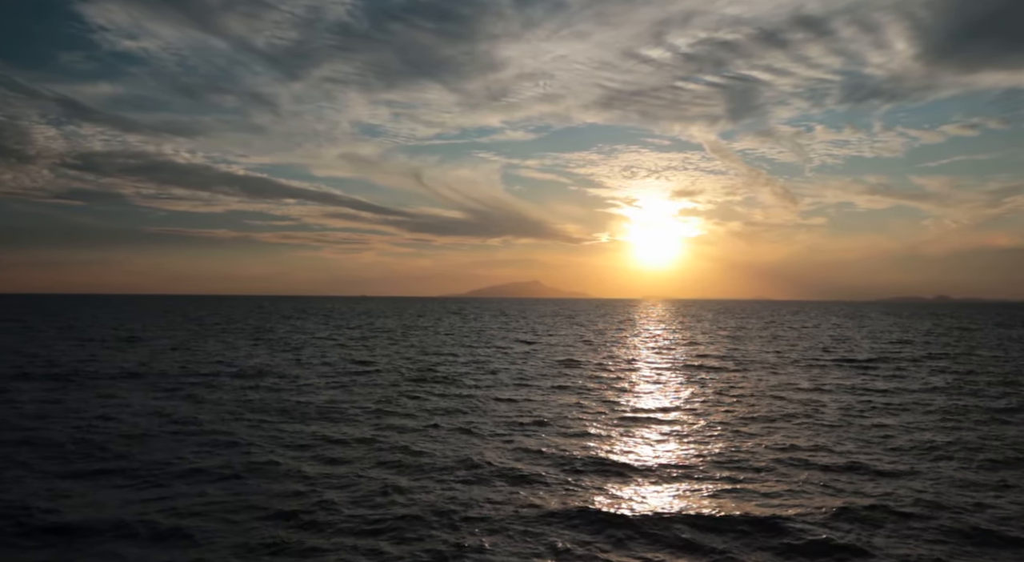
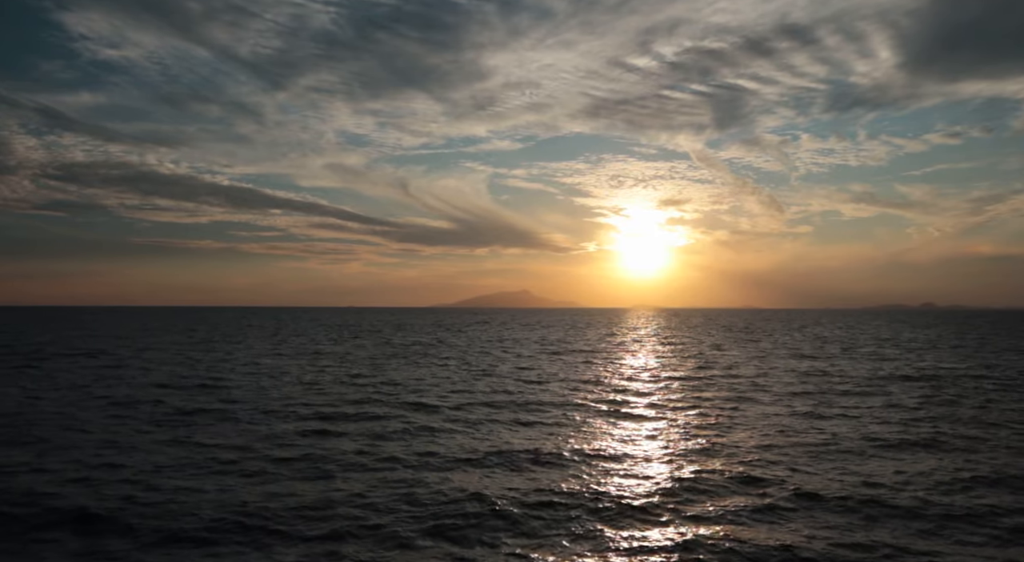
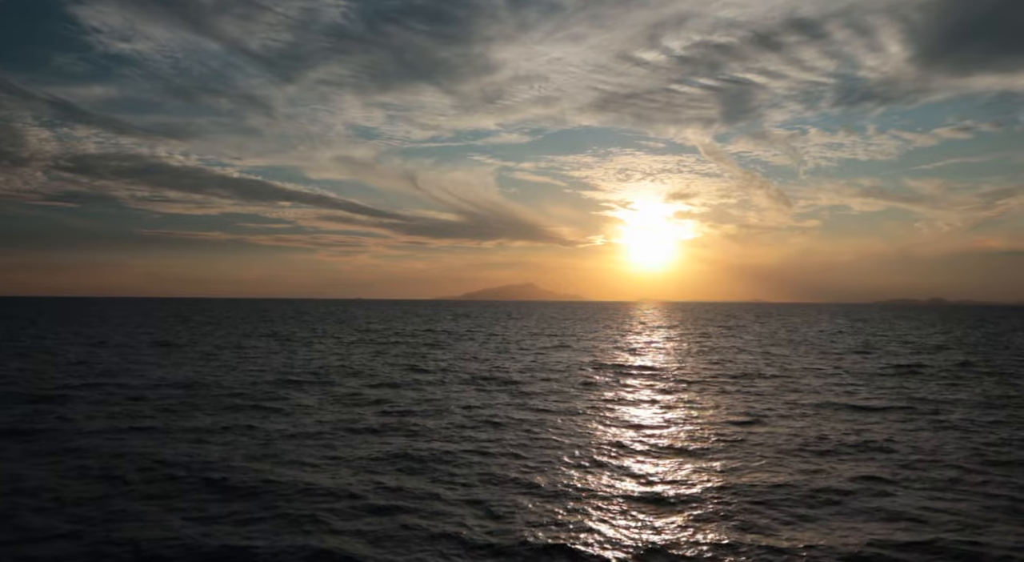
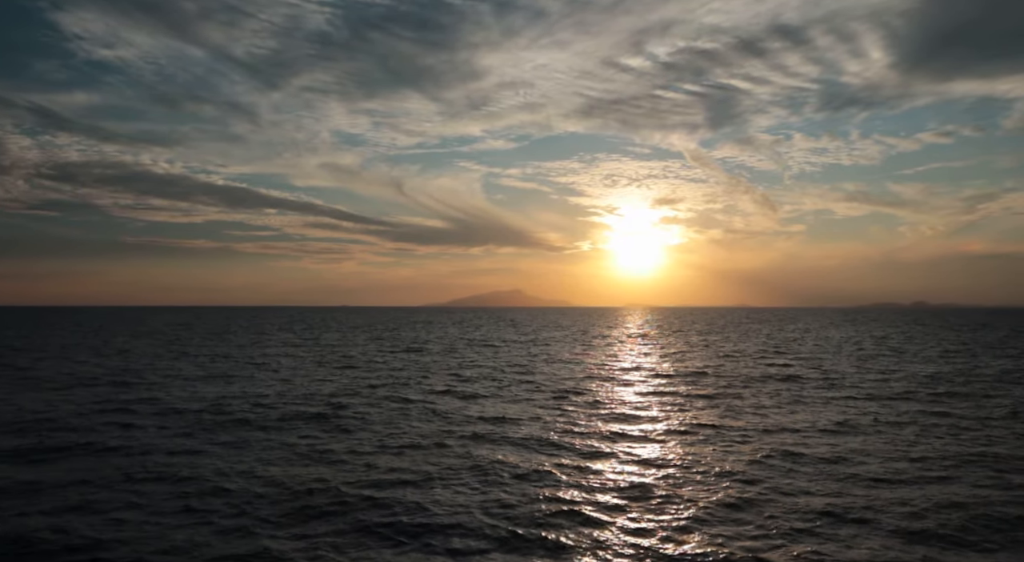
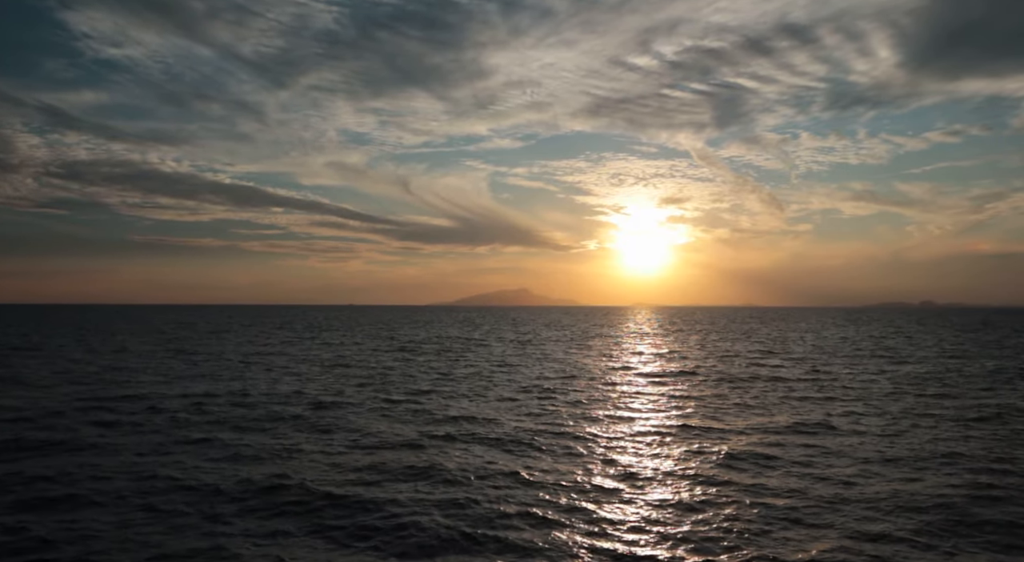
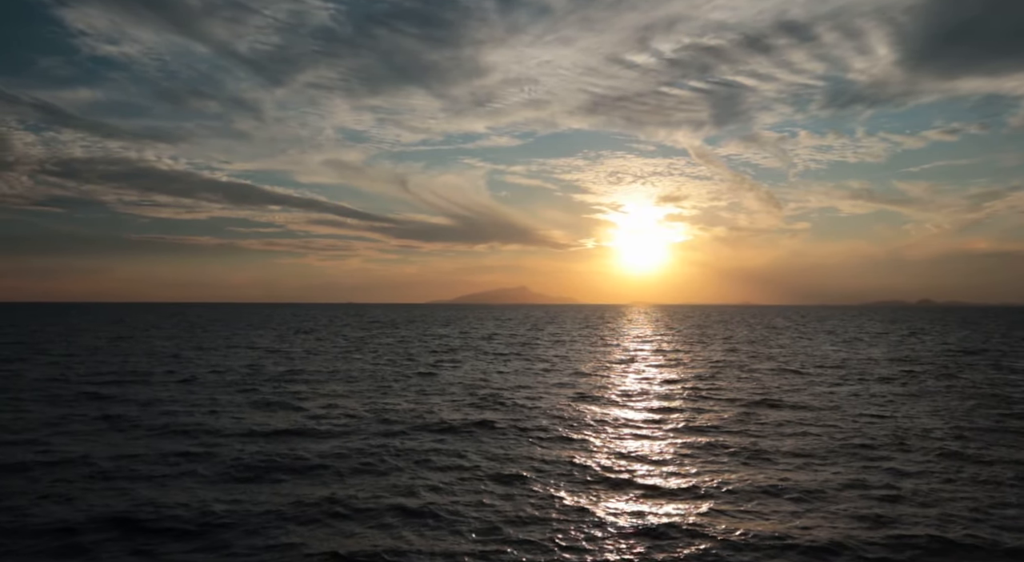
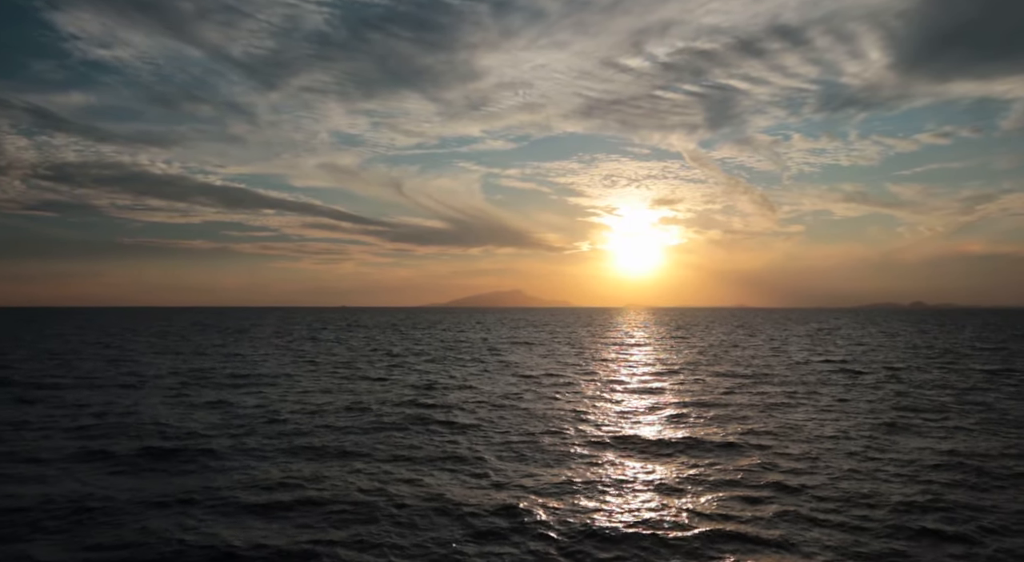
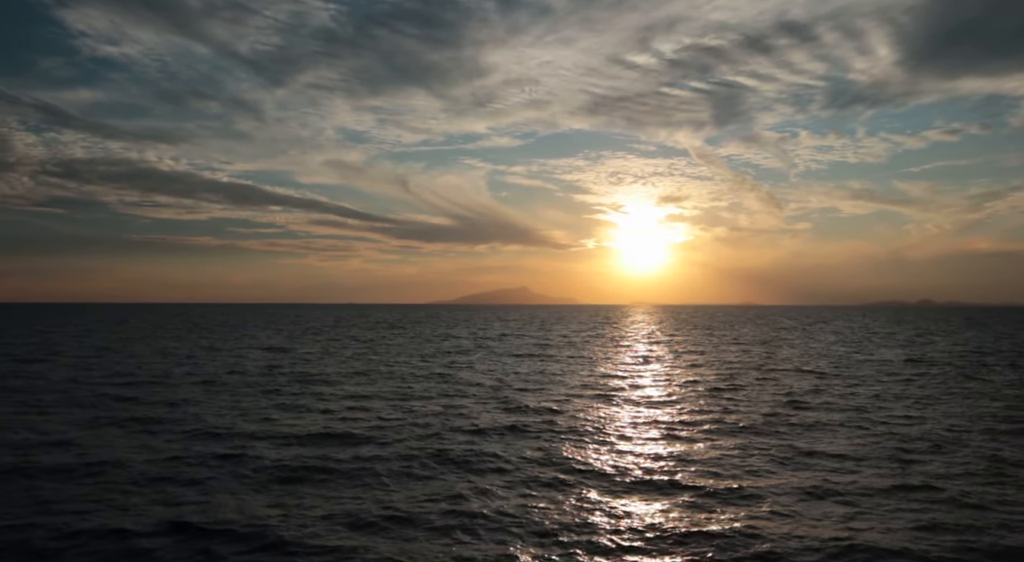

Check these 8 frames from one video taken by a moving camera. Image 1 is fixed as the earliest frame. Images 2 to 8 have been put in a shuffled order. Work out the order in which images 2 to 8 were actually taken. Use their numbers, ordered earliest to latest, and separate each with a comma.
3, 5, 4, 7, 6, 8, 2
